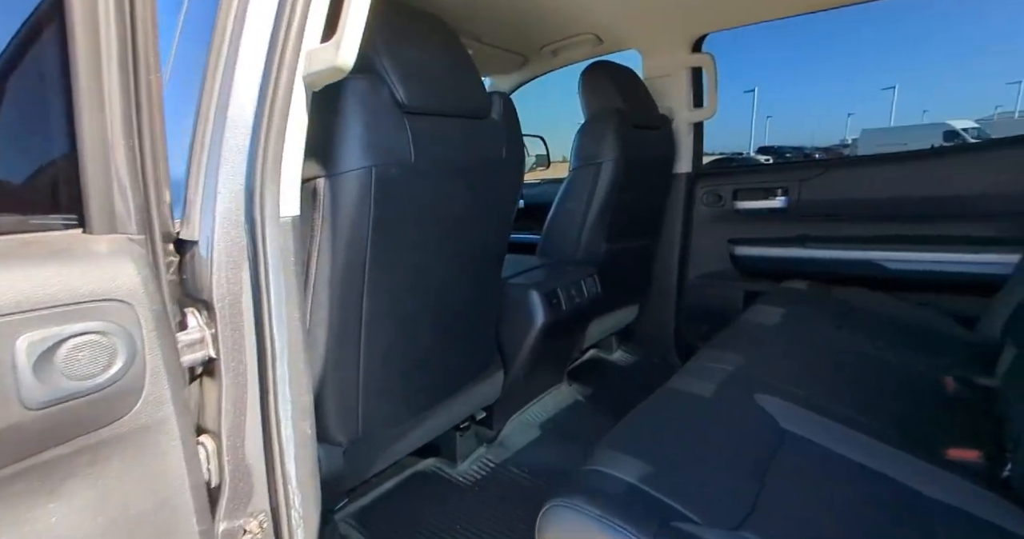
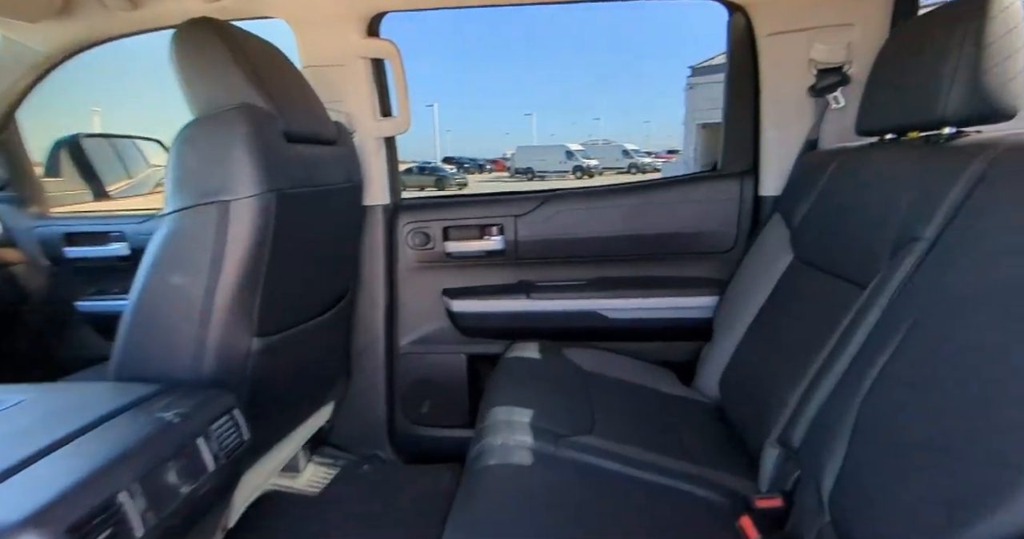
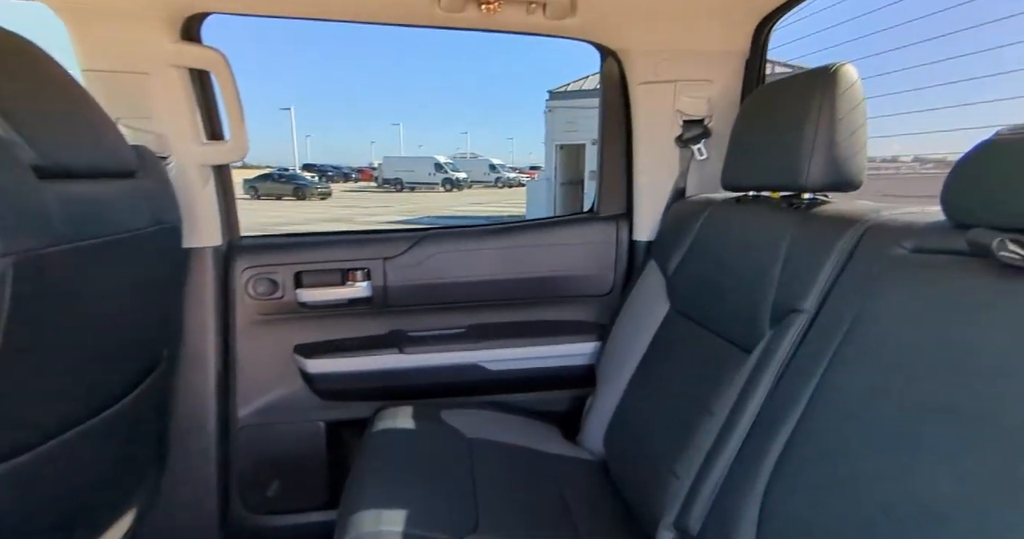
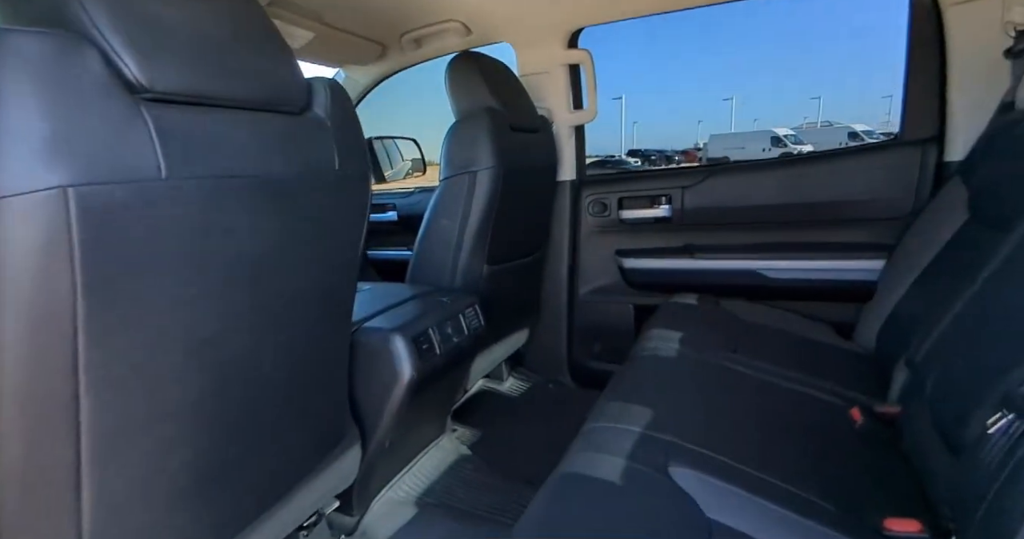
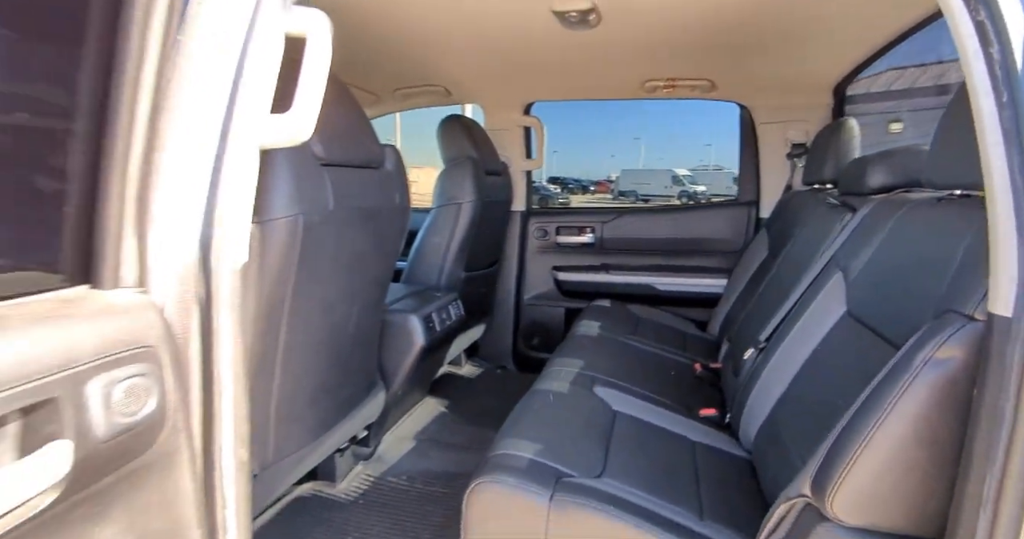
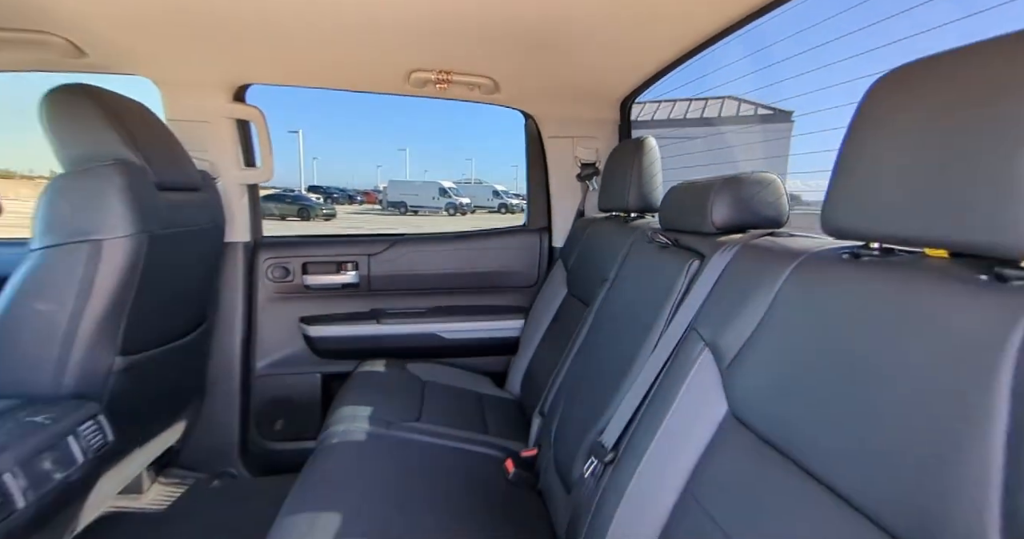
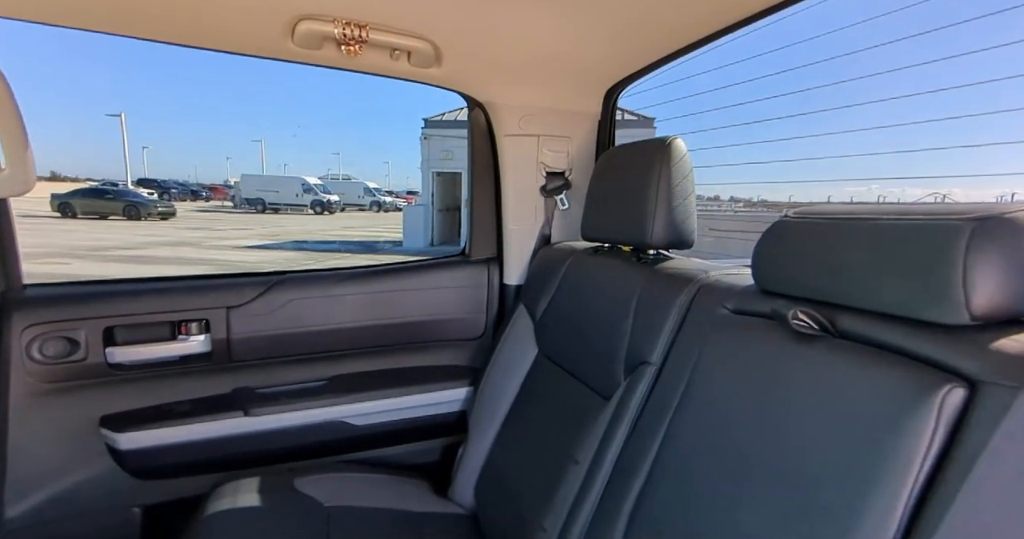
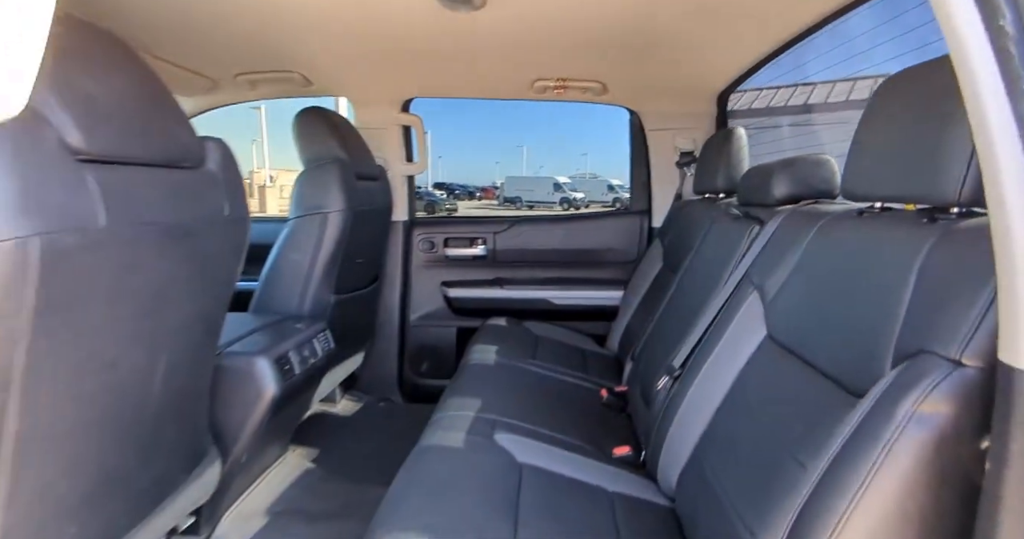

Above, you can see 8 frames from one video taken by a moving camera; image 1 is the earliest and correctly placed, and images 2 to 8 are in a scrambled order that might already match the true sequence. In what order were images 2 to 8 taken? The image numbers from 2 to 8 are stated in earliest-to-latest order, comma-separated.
4, 2, 3, 7, 6, 8, 5
